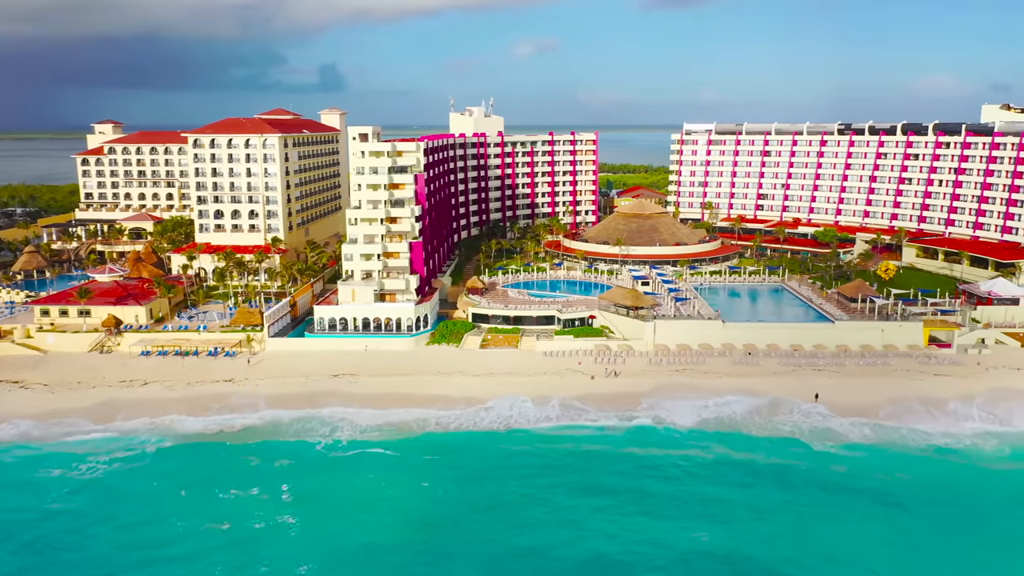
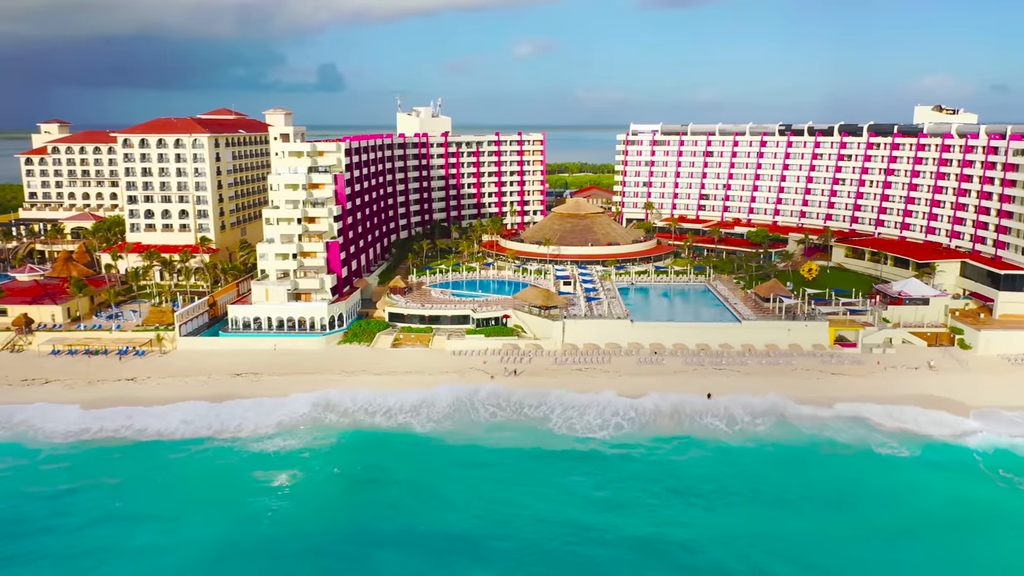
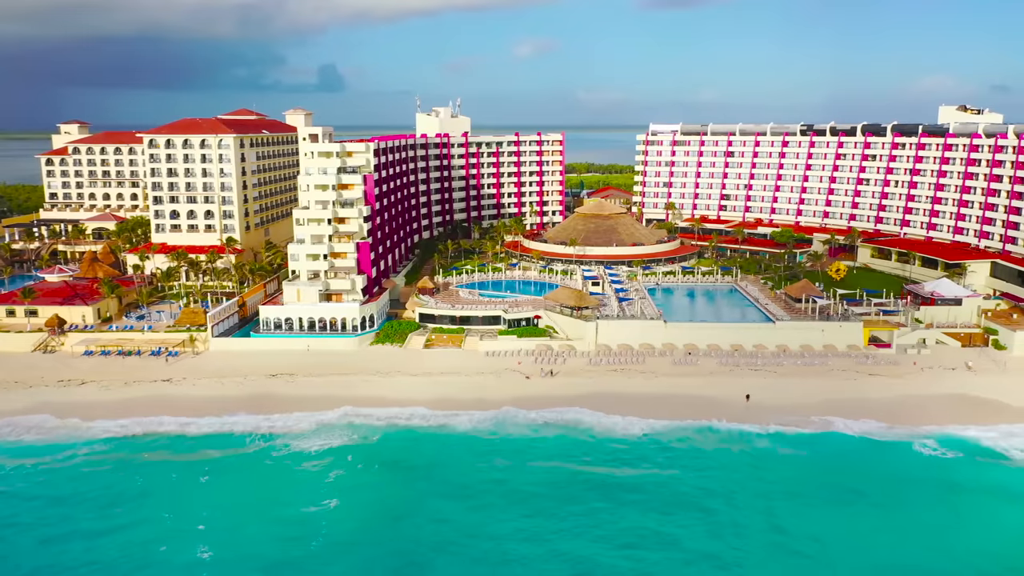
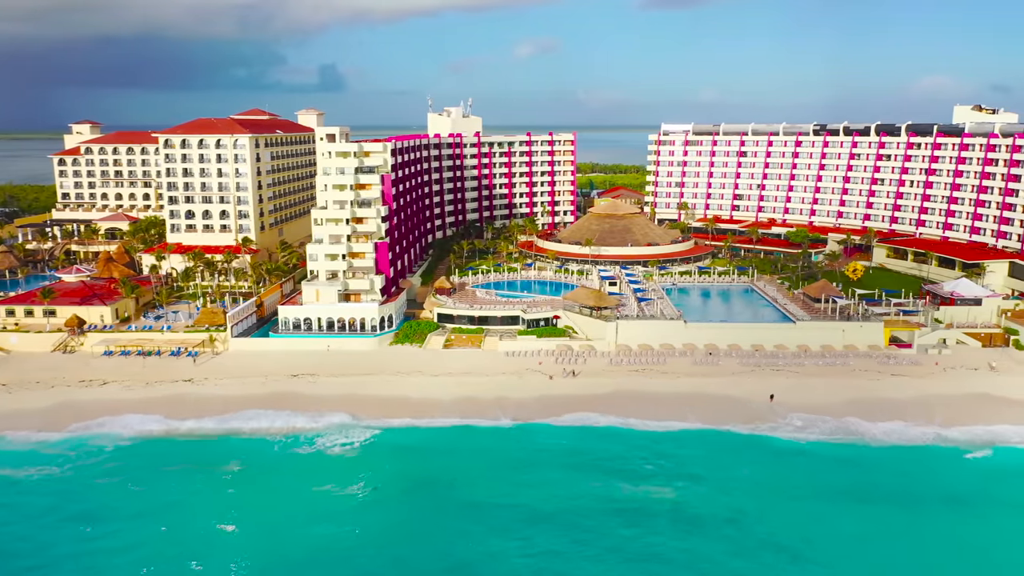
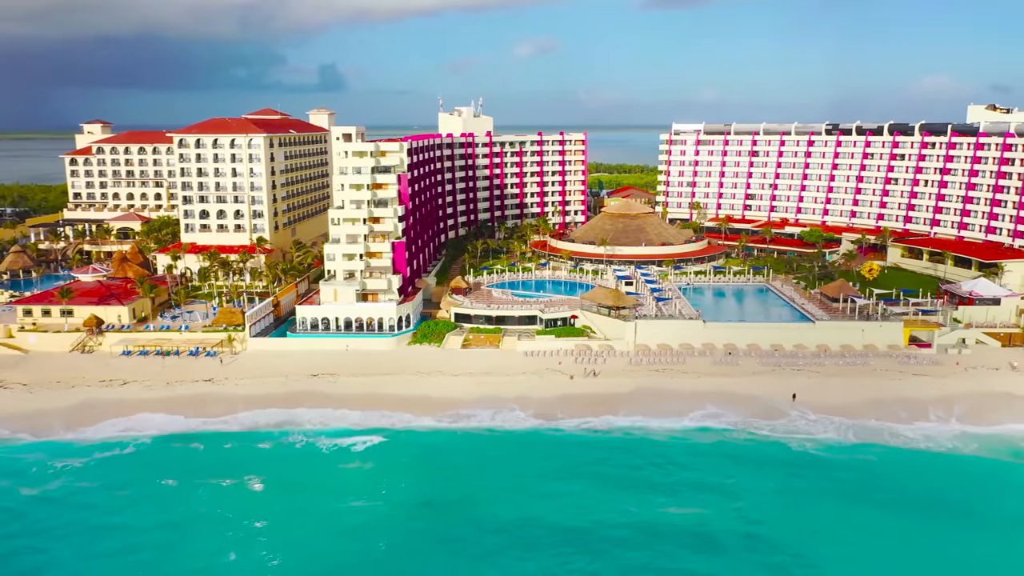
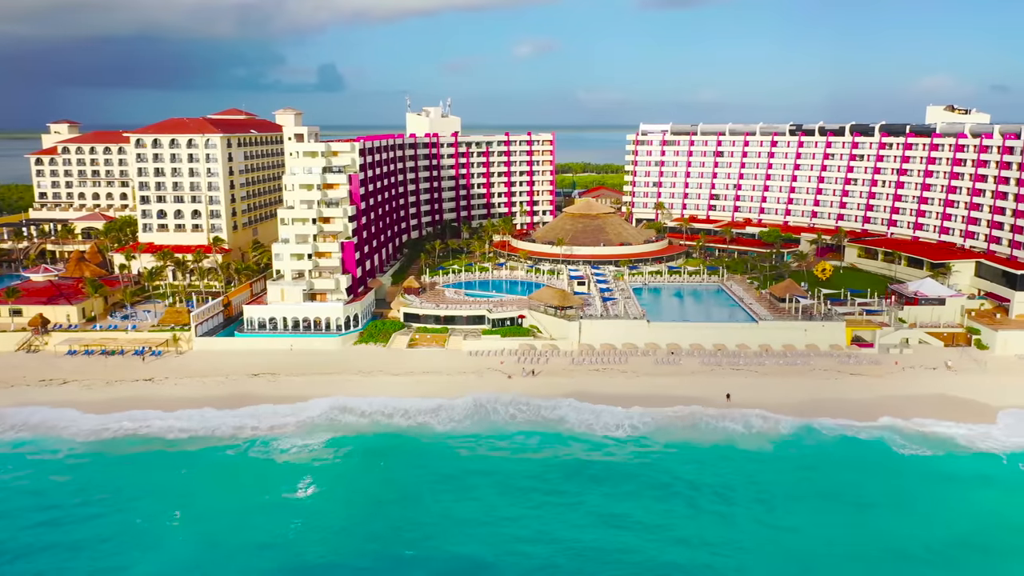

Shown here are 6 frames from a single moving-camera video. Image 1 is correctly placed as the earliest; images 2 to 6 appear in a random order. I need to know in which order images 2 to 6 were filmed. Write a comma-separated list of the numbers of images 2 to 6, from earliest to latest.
5, 4, 3, 6, 2
